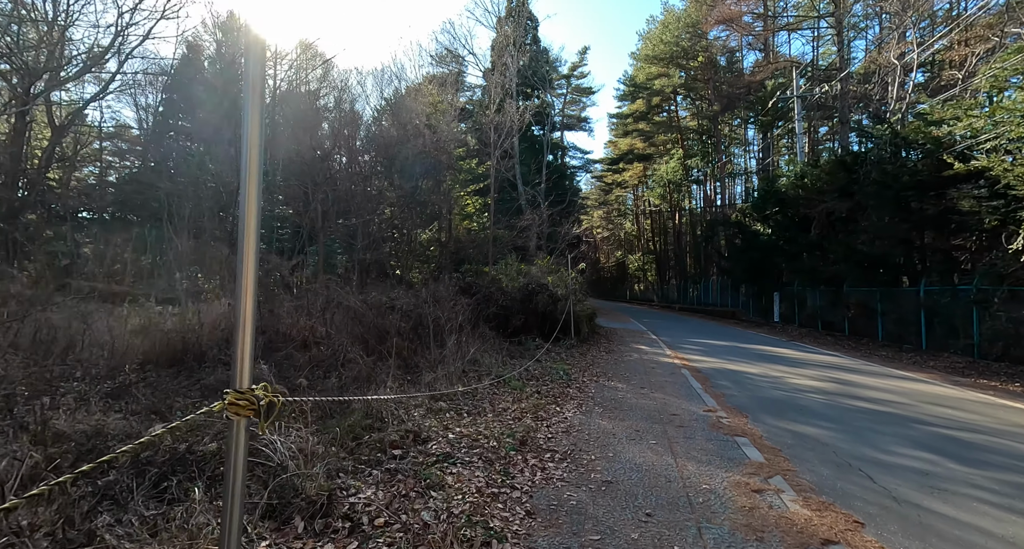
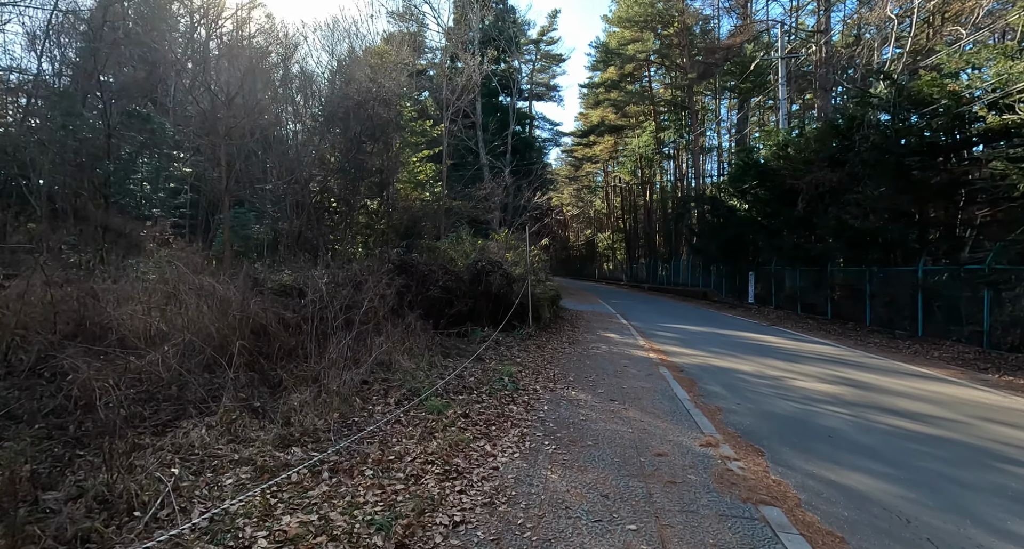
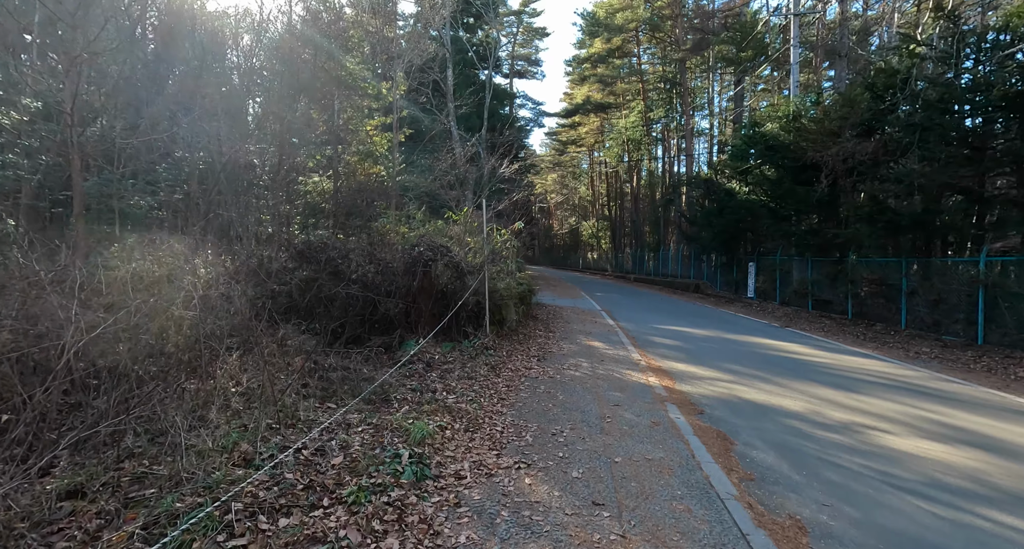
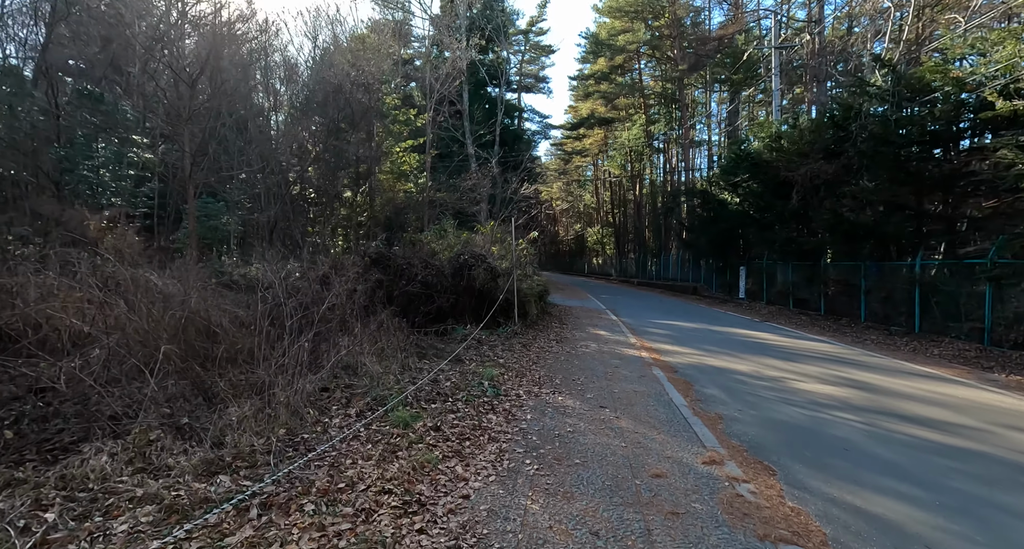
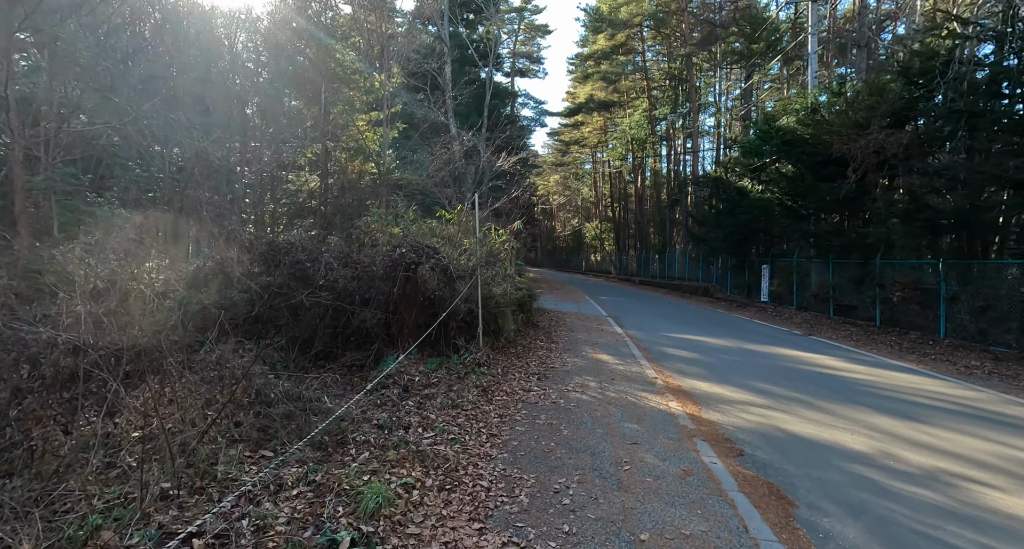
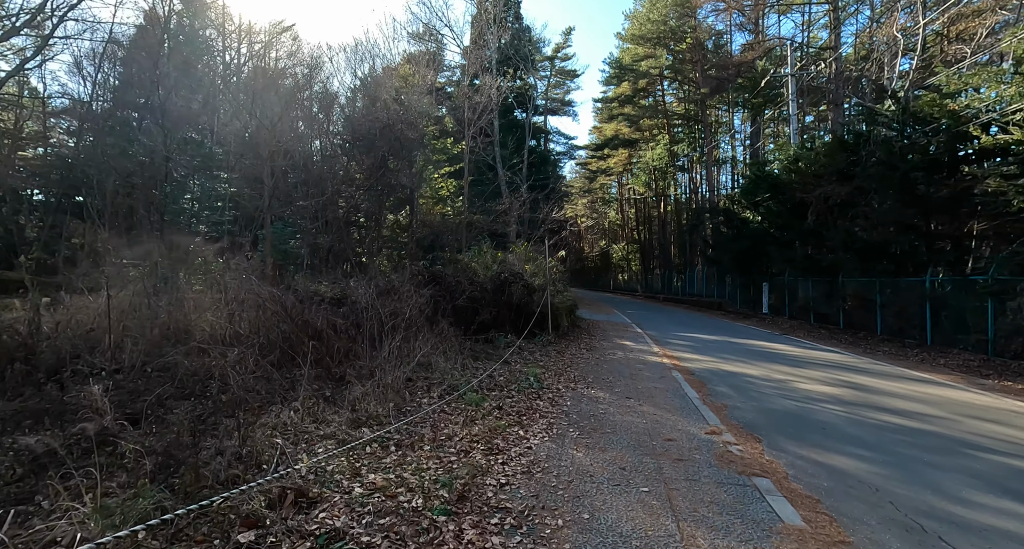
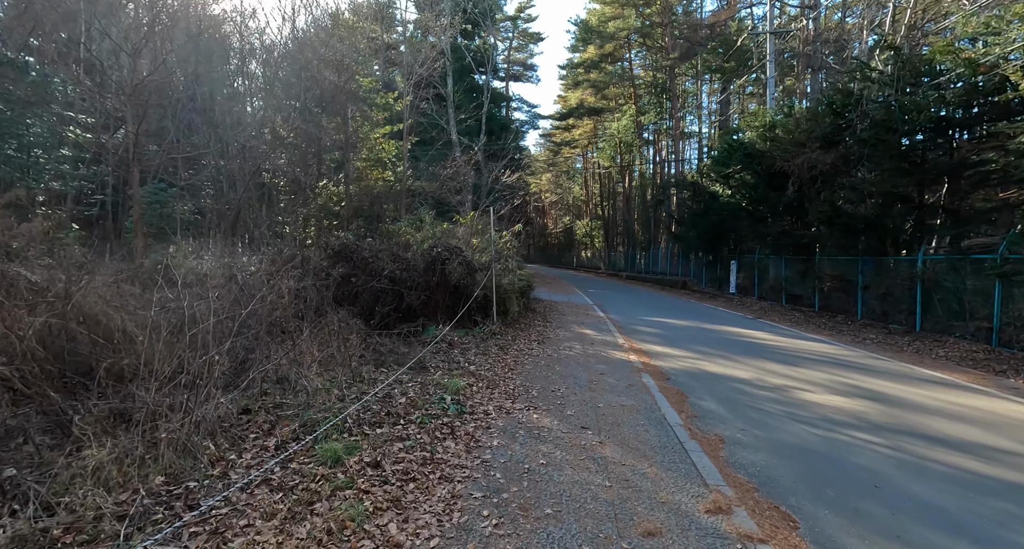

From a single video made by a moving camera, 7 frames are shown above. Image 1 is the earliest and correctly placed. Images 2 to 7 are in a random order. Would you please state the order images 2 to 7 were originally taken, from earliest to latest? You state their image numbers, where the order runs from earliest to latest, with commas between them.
6, 2, 4, 7, 3, 5
